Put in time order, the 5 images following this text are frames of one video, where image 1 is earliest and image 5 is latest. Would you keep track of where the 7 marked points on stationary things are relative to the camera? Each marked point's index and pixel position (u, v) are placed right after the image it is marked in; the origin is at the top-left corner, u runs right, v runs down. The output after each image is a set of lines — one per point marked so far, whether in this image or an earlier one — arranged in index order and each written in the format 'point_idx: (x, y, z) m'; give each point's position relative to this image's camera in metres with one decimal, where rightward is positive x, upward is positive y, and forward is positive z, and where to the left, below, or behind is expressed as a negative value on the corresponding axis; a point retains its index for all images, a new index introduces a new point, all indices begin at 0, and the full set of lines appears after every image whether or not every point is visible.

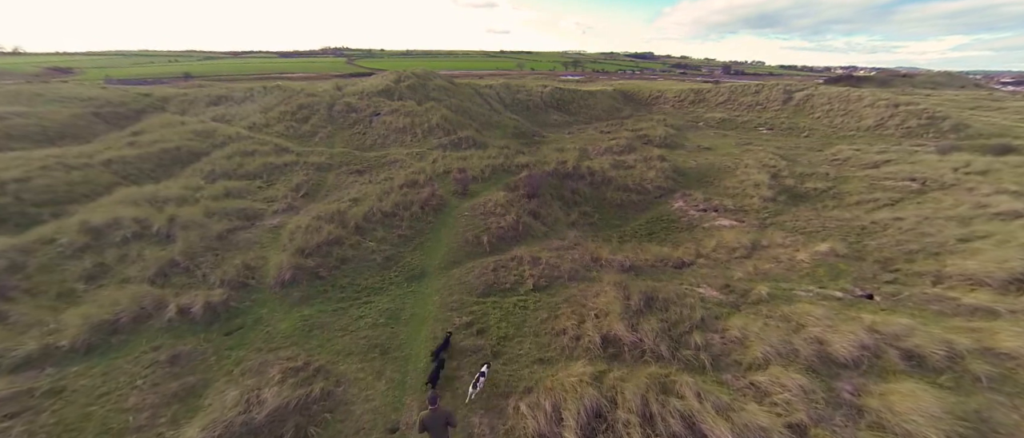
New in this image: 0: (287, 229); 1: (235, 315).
0: (-10.1, -0.5, +15.6) m
1: (-8.2, -2.9, +10.4) m
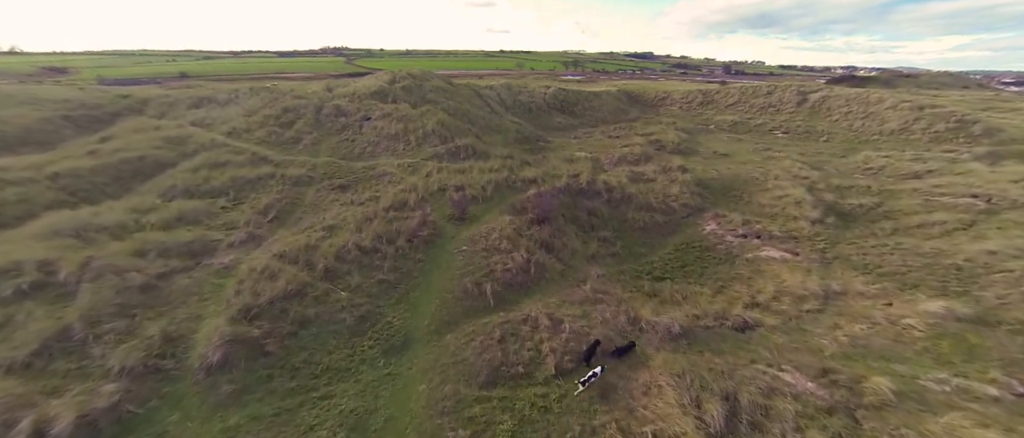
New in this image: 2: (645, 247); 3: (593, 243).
0: (-9.7, -1.9, +12.4) m
1: (-7.8, -4.3, +7.1) m
2: (+7.0, -1.5, +18.5) m
3: (+4.0, -1.2, +17.3) m
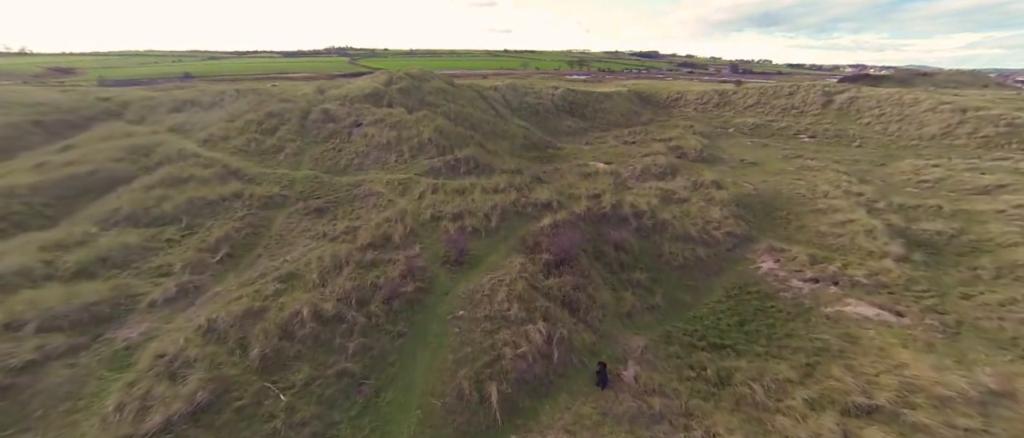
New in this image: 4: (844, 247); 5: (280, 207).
0: (-9.4, -3.5, +8.8) m
1: (-7.5, -5.9, +3.5) m
2: (+7.5, -3.1, +14.8) m
3: (+4.4, -2.8, +13.5) m
4: (+16.1, -1.3, +17.0) m
5: (-13.0, +0.7, +19.7) m
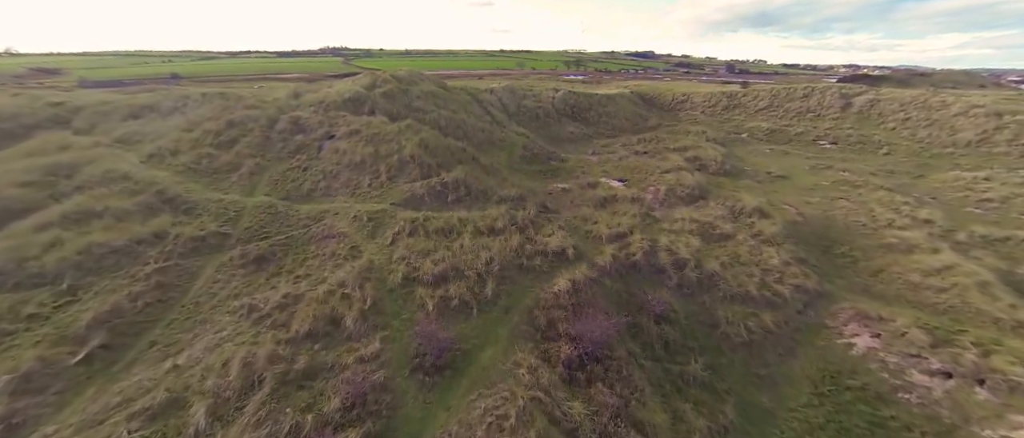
0: (-9.2, -5.7, +4.3) m
1: (-7.2, -8.0, -0.9) m
2: (+7.6, -5.2, +10.5) m
3: (+4.5, -4.9, +9.2) m
4: (+16.2, -3.3, +12.7) m
5: (-13.0, -1.5, +15.1) m
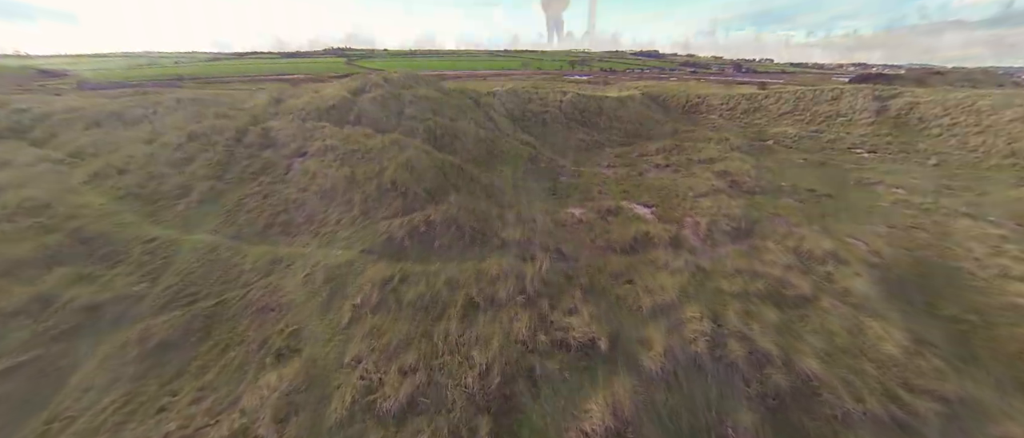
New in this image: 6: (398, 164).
0: (-9.1, -7.7, +0.2) m
1: (-7.2, -10.1, -5.1) m
2: (+7.8, -7.2, +6.2) m
3: (+4.7, -7.0, +4.9) m
4: (+16.3, -5.4, +8.4) m
5: (-12.8, -3.5, +11.1) m
6: (-6.2, +3.0, +19.2) m
